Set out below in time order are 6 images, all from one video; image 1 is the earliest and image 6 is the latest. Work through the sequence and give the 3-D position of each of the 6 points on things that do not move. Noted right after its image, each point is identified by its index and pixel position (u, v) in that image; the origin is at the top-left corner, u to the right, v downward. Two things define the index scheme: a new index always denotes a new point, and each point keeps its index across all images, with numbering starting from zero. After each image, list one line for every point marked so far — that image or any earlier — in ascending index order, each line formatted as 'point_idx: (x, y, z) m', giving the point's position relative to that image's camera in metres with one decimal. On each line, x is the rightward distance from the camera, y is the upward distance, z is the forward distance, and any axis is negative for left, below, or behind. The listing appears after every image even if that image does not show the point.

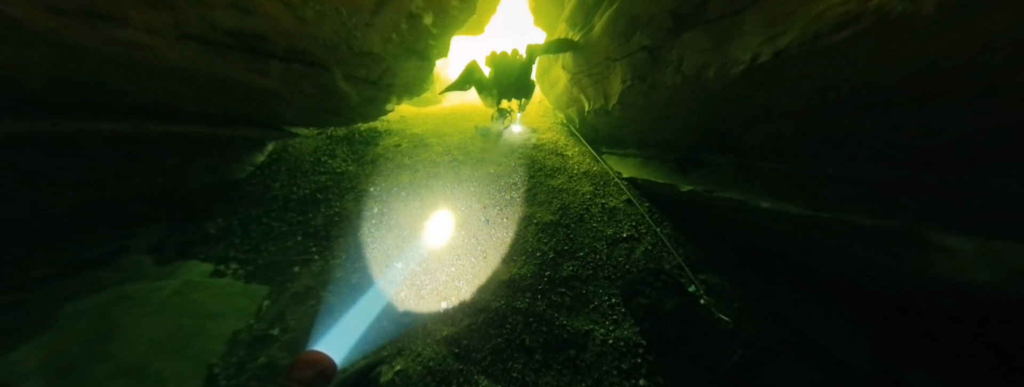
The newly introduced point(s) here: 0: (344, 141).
0: (-4.9, +1.6, +6.7) m
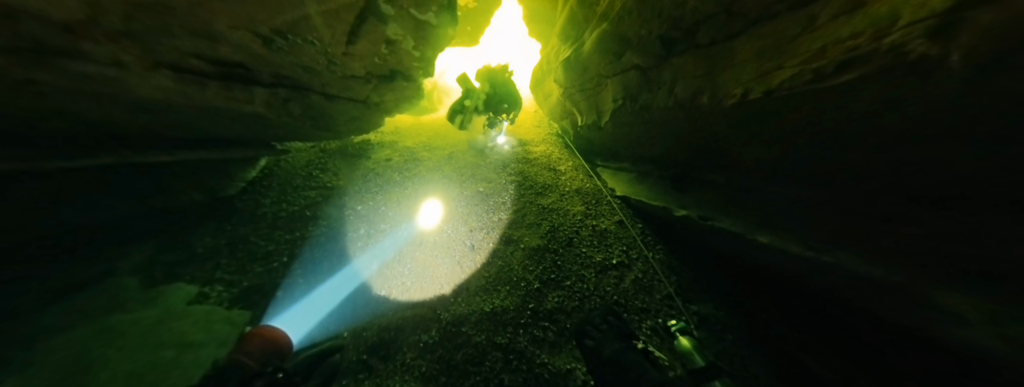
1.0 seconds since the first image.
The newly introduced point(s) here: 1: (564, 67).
0: (-5.1, +1.2, +6.6) m
1: (+1.3, +3.1, +5.6) m
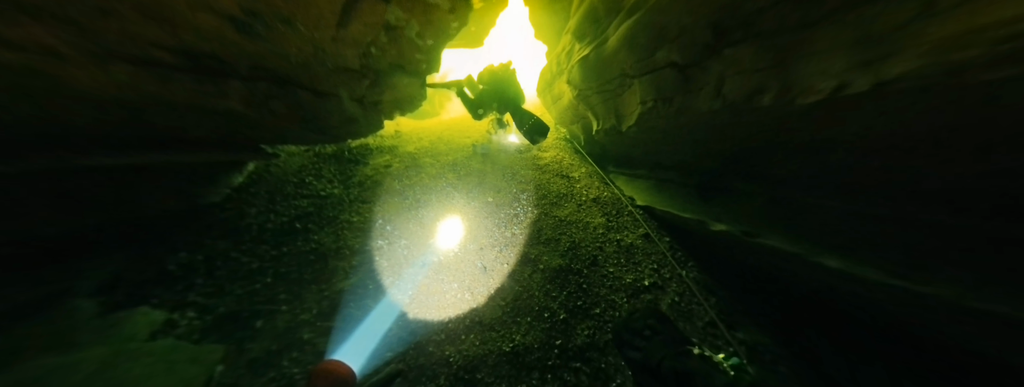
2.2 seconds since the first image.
0: (-4.9, +1.0, +6.1) m
1: (+1.6, +2.9, +5.2) m
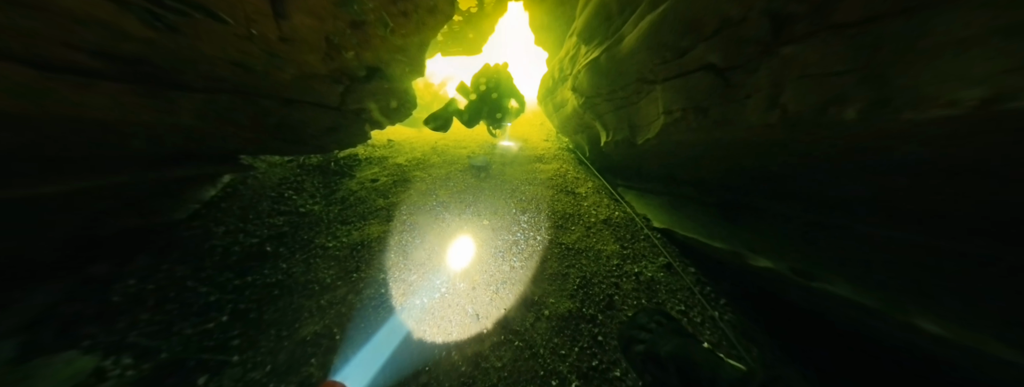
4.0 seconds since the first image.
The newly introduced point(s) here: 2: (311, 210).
0: (-4.9, +0.6, +5.5) m
1: (+1.5, +2.5, +4.6) m
2: (-4.3, -0.4, +4.8) m
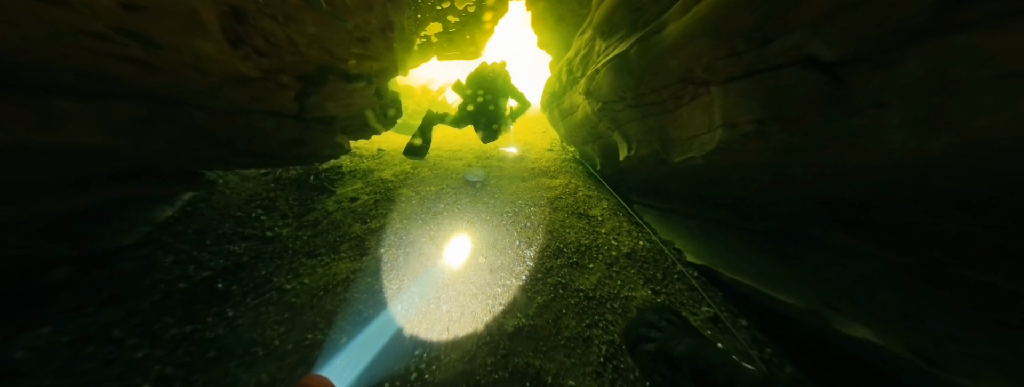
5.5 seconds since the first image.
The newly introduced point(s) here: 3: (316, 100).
0: (-4.8, +0.1, +4.7) m
1: (+1.6, +2.1, +3.9) m
2: (-4.3, -0.8, +4.0) m
3: (-3.0, +1.5, +3.6) m
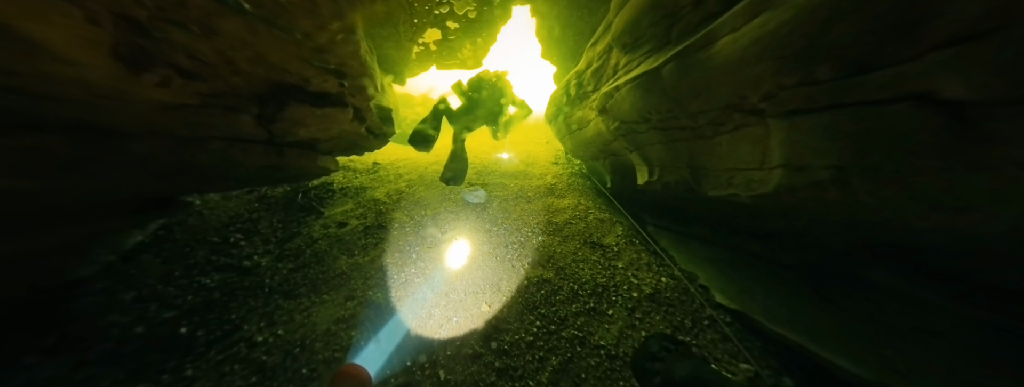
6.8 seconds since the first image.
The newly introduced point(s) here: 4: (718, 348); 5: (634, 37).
0: (-4.8, -0.4, +4.3) m
1: (+1.7, +1.6, +3.5) m
2: (-4.2, -1.3, +3.5) m
3: (-2.9, +1.0, +3.2) m
4: (+2.6, -1.9, +2.8) m
5: (+1.7, +2.3, +3.3) m
